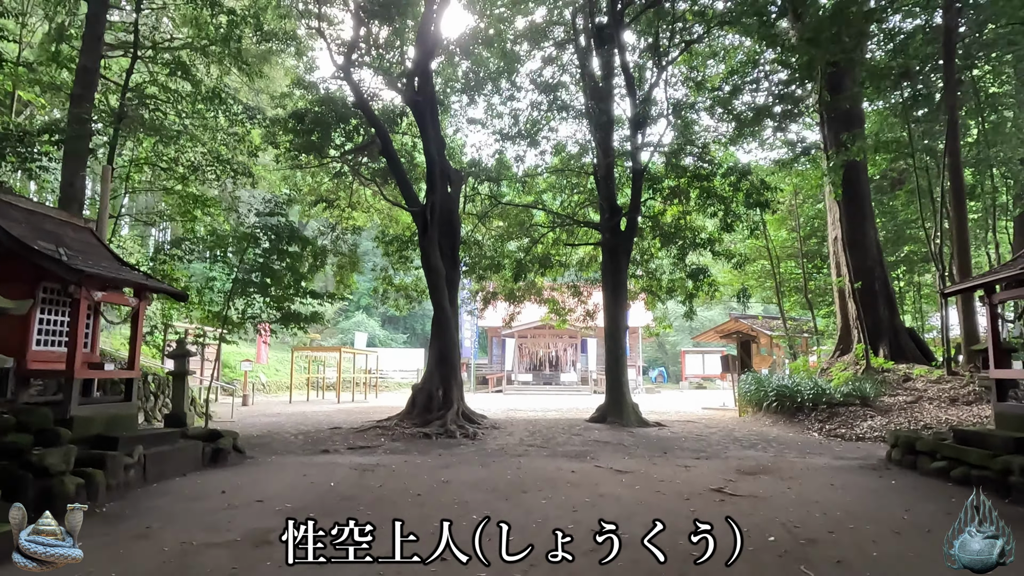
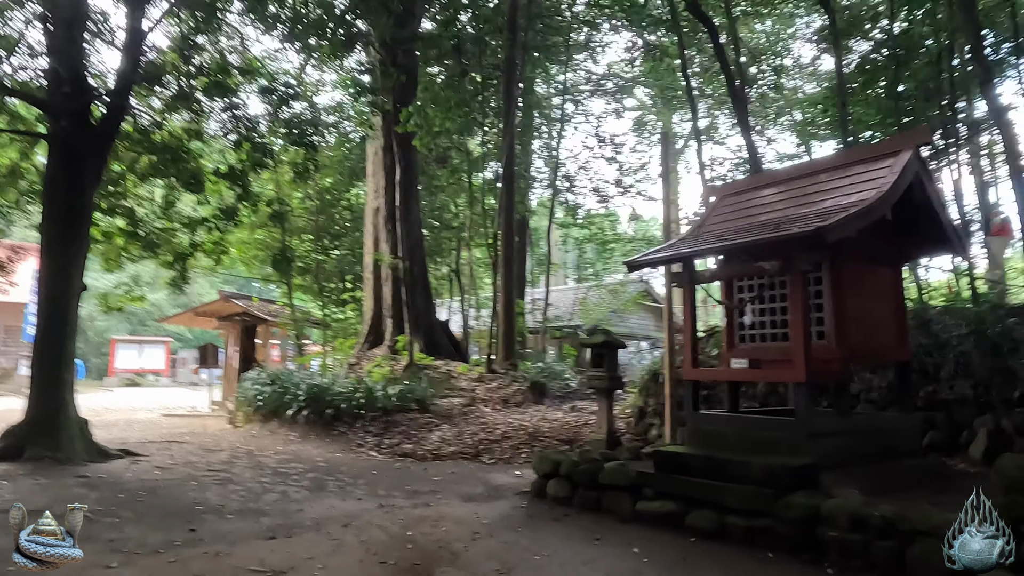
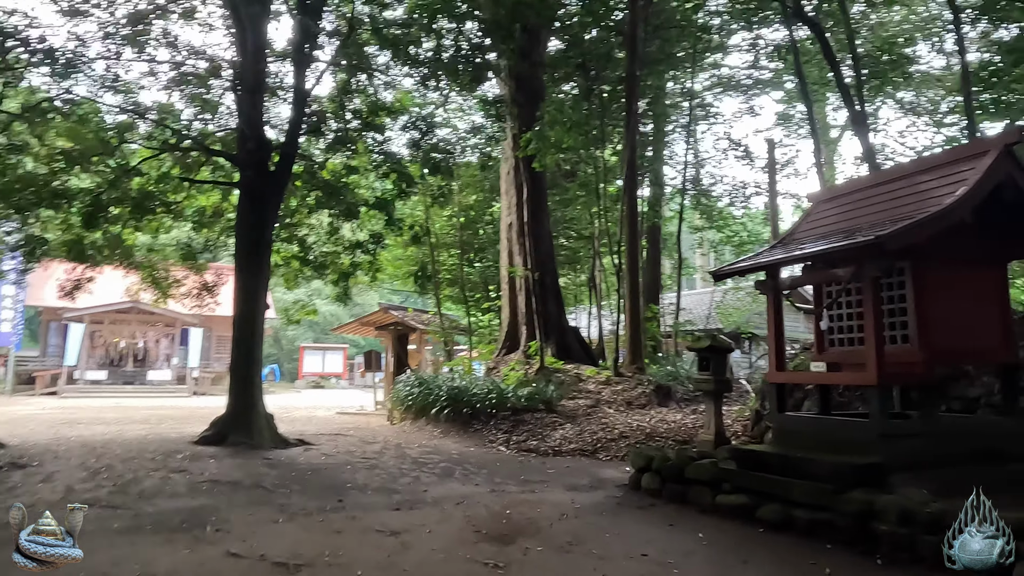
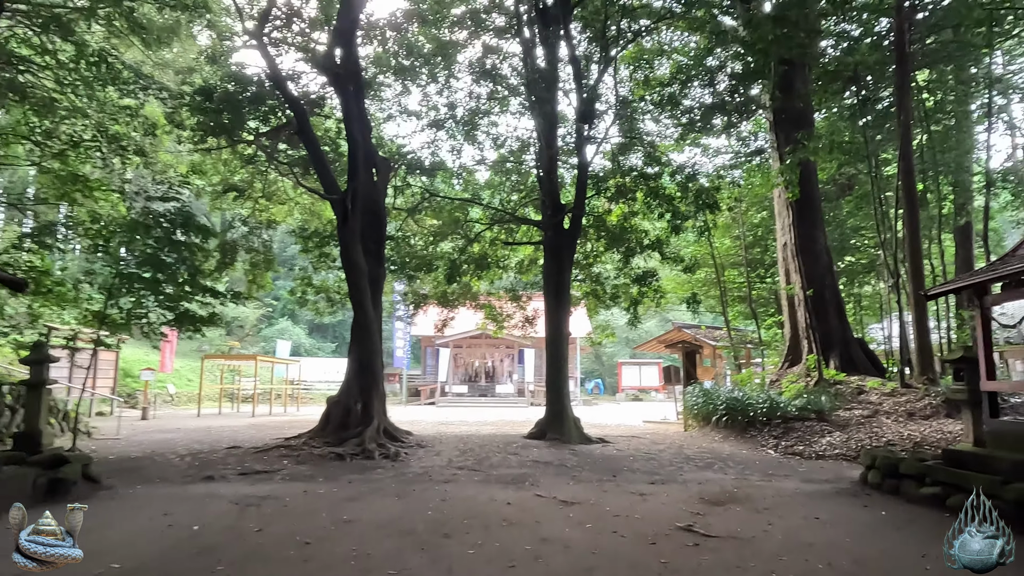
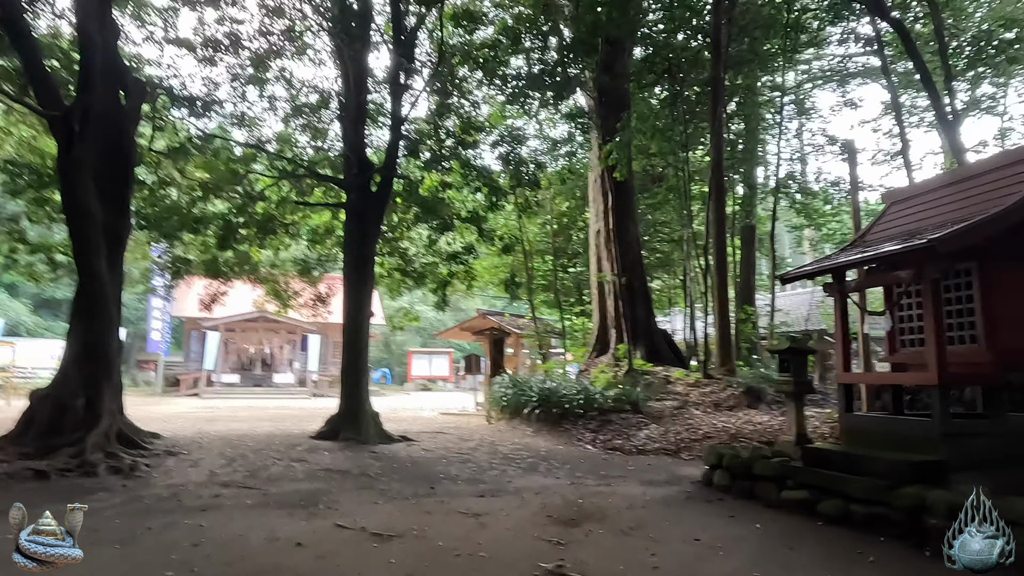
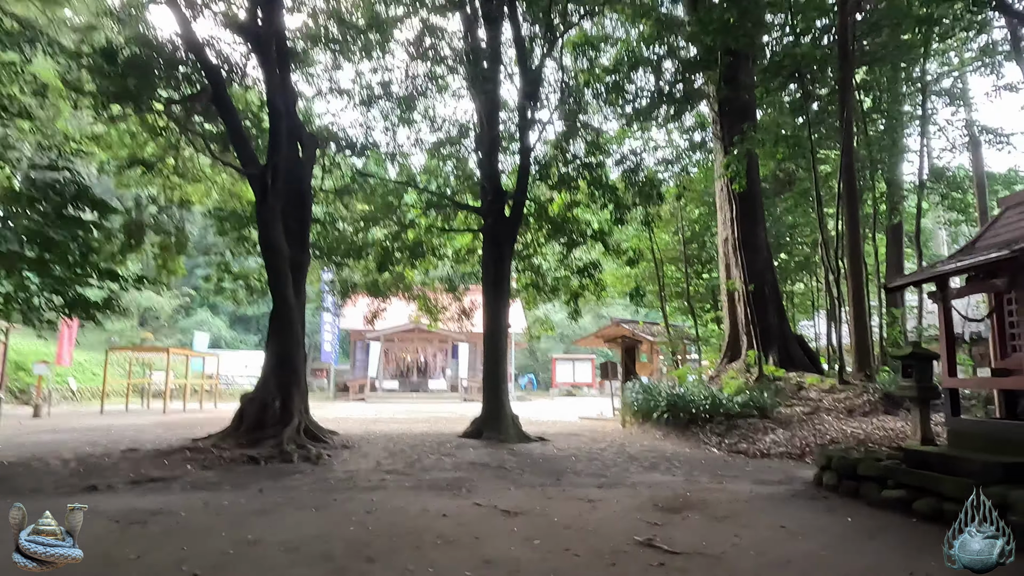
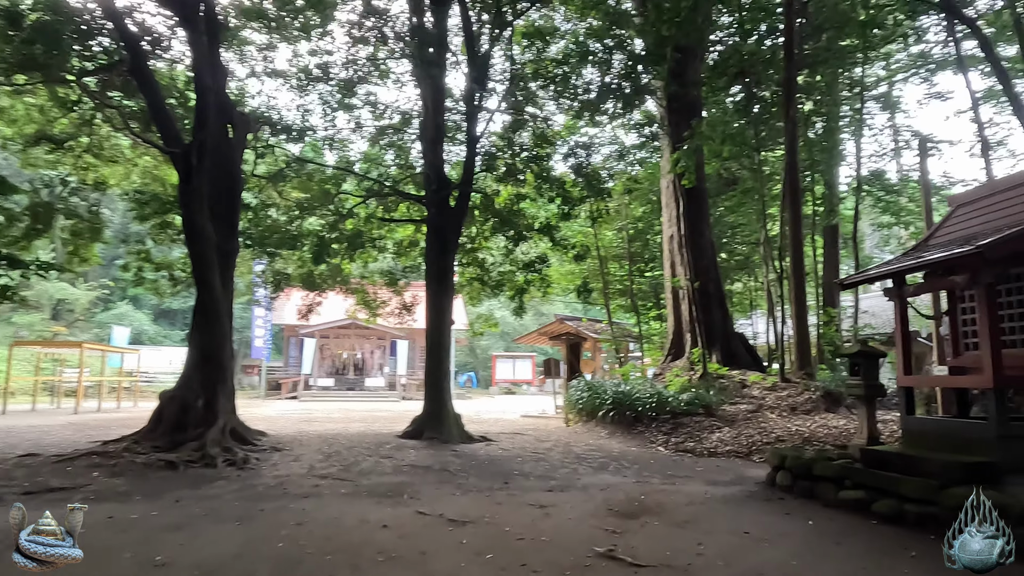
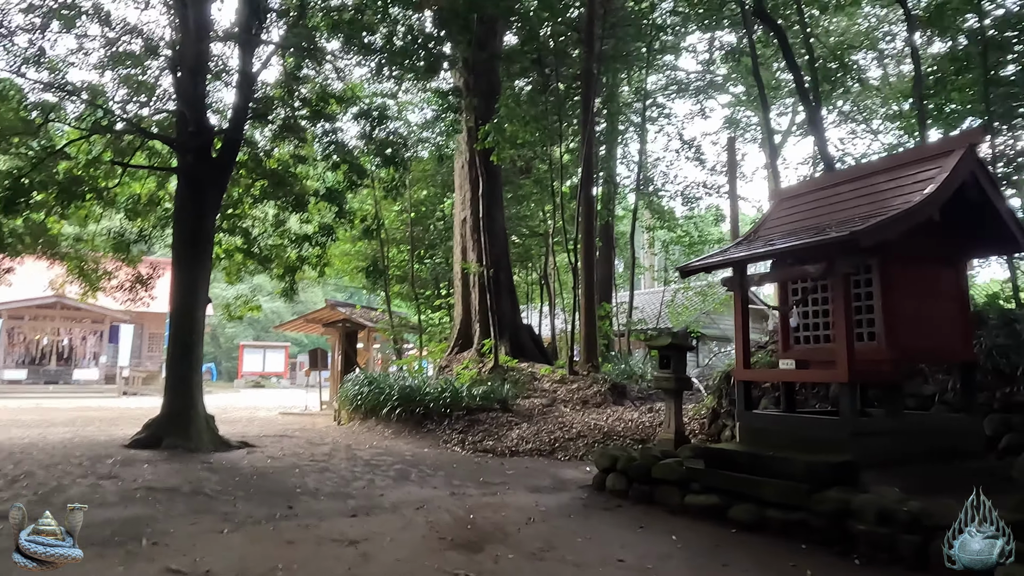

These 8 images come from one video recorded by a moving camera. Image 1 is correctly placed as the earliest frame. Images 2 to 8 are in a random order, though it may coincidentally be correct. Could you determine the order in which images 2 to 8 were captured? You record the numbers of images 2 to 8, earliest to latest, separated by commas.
4, 6, 7, 5, 3, 8, 2
